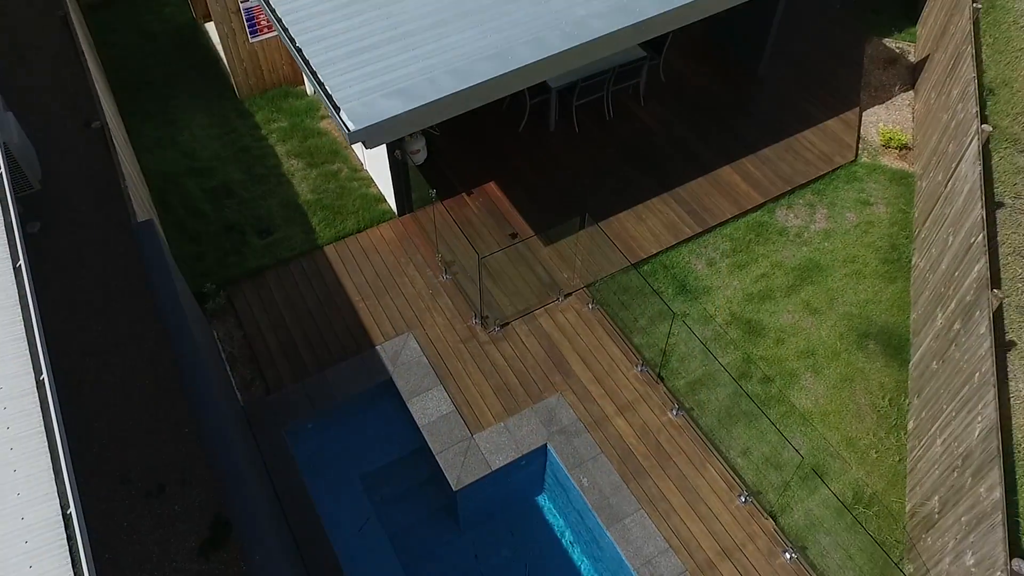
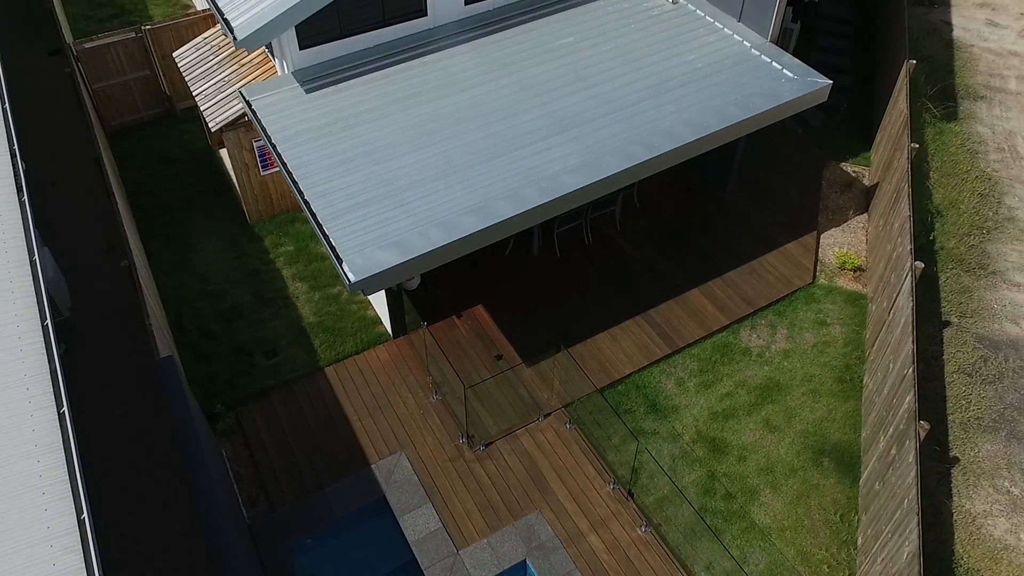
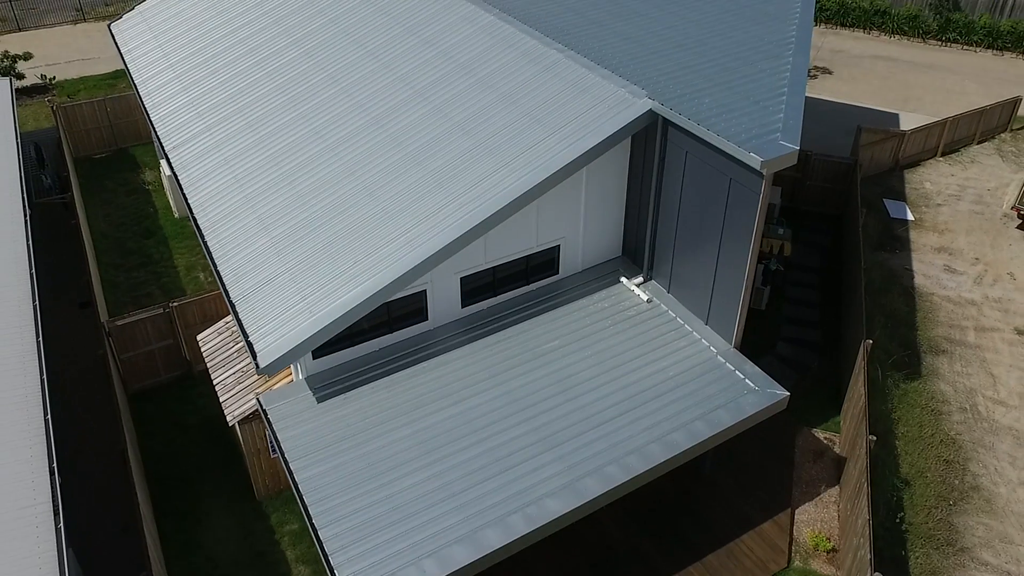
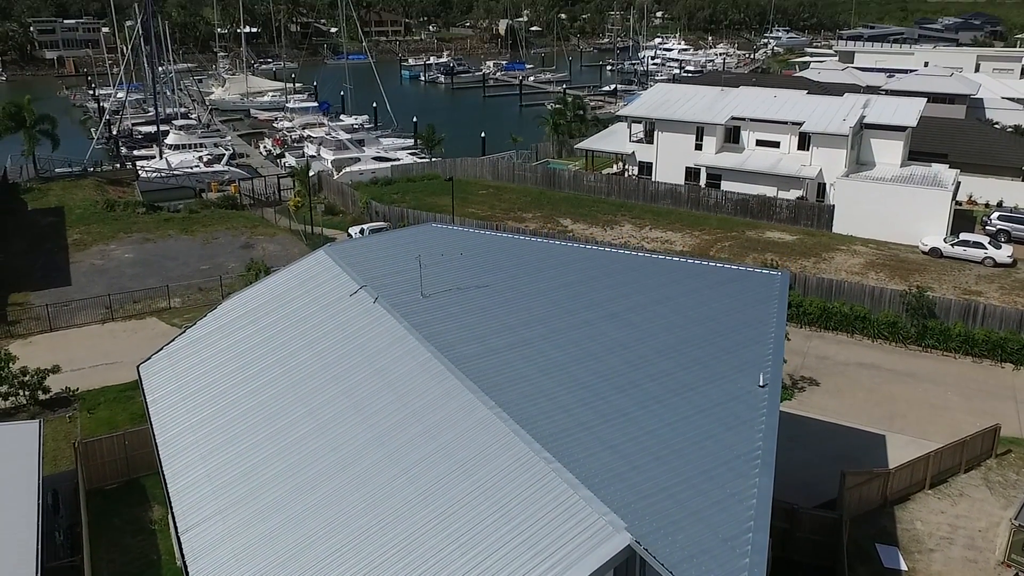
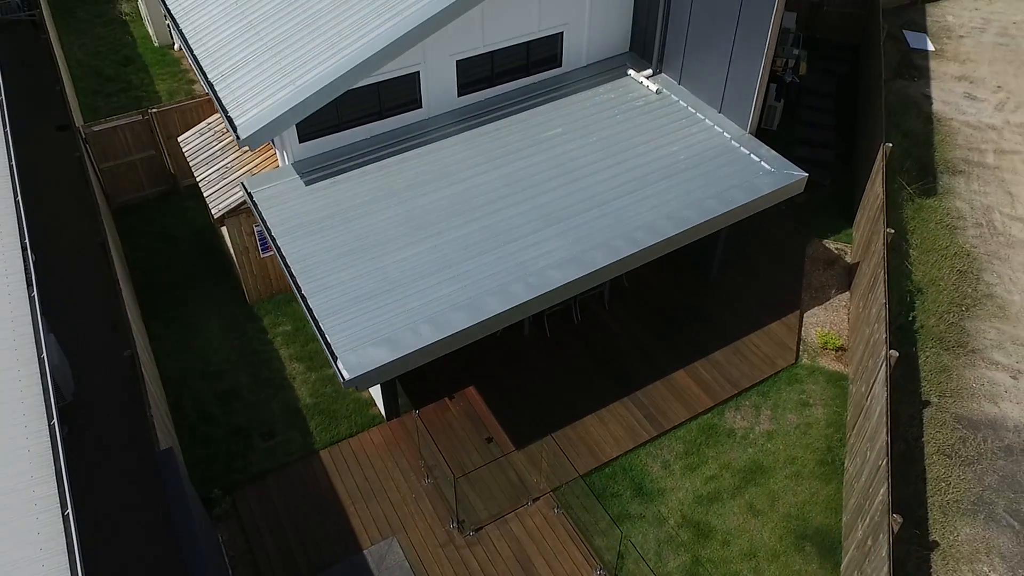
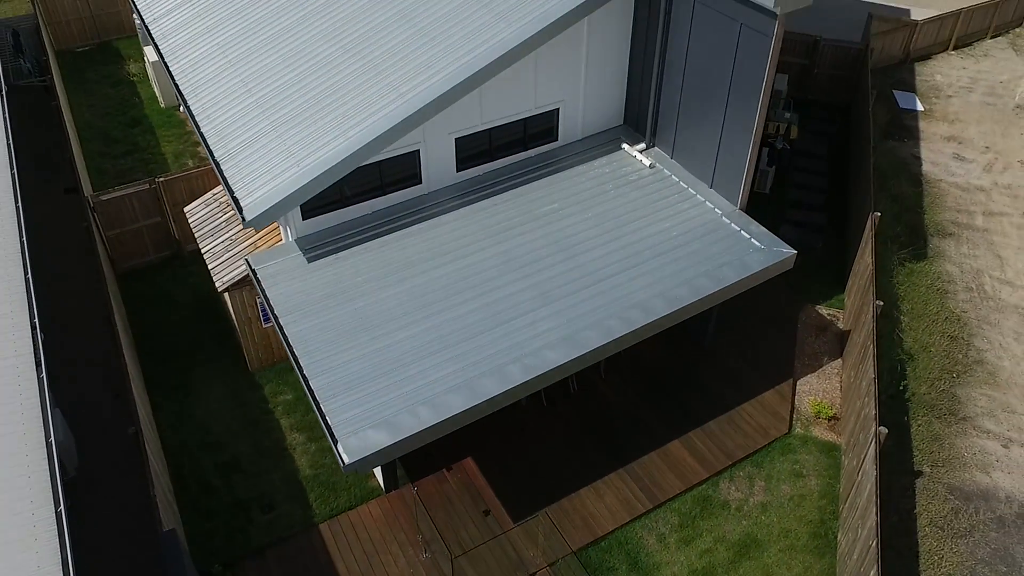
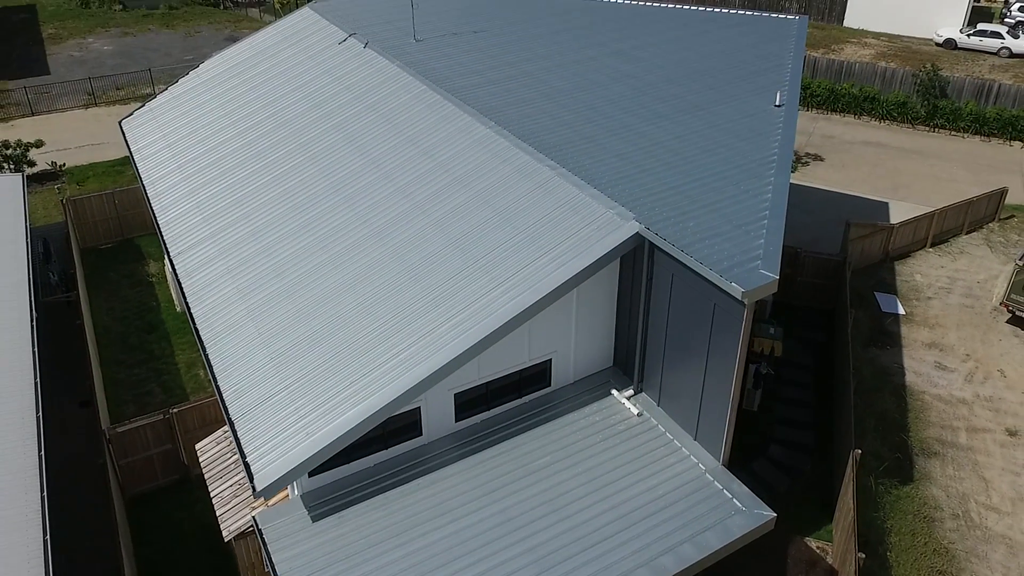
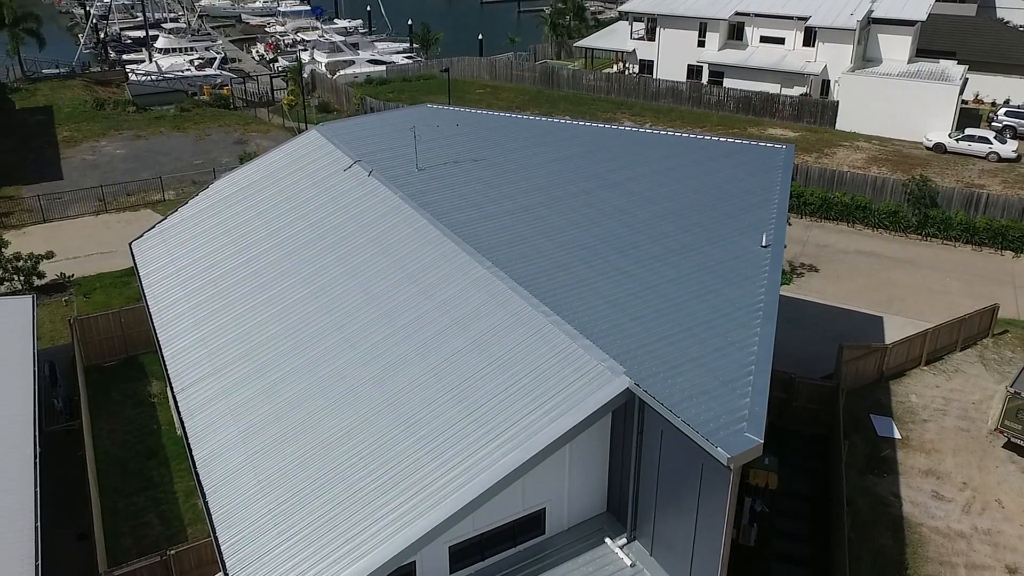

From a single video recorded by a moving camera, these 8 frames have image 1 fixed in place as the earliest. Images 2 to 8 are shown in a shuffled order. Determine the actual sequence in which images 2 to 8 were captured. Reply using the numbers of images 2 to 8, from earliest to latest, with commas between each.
2, 5, 6, 3, 7, 8, 4
